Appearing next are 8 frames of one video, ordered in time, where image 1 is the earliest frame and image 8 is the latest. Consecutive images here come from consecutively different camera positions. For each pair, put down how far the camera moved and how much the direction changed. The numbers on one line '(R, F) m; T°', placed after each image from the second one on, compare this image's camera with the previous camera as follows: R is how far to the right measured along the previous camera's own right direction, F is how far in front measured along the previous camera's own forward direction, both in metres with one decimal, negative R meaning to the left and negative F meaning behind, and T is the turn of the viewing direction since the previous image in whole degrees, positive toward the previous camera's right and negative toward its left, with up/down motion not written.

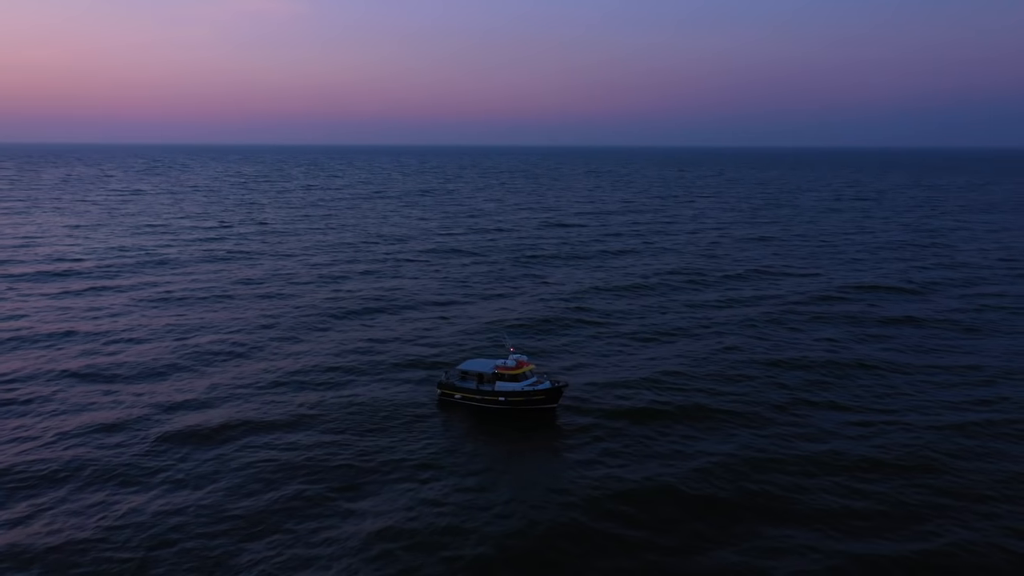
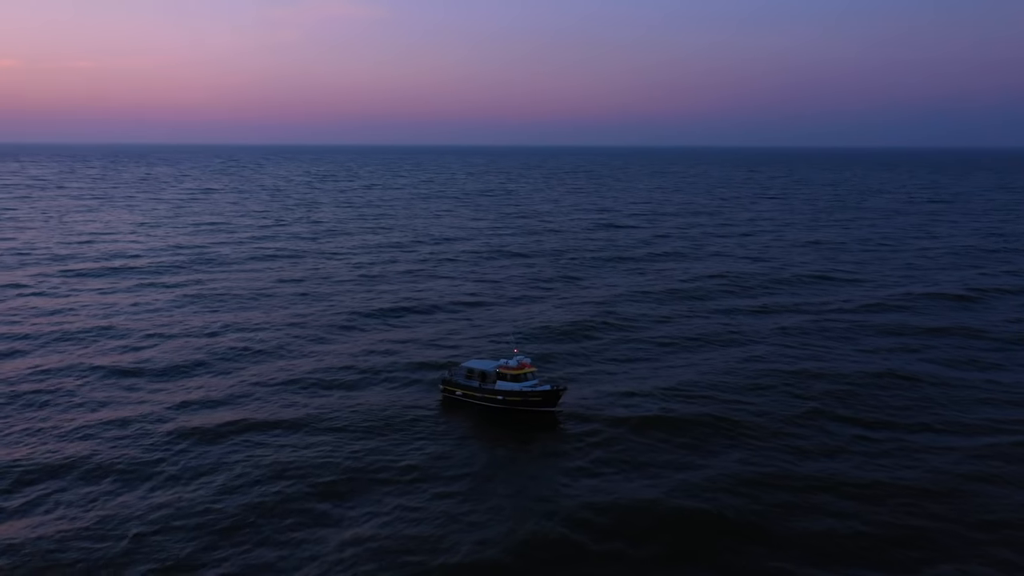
(+2.1, +0.4) m; -5°
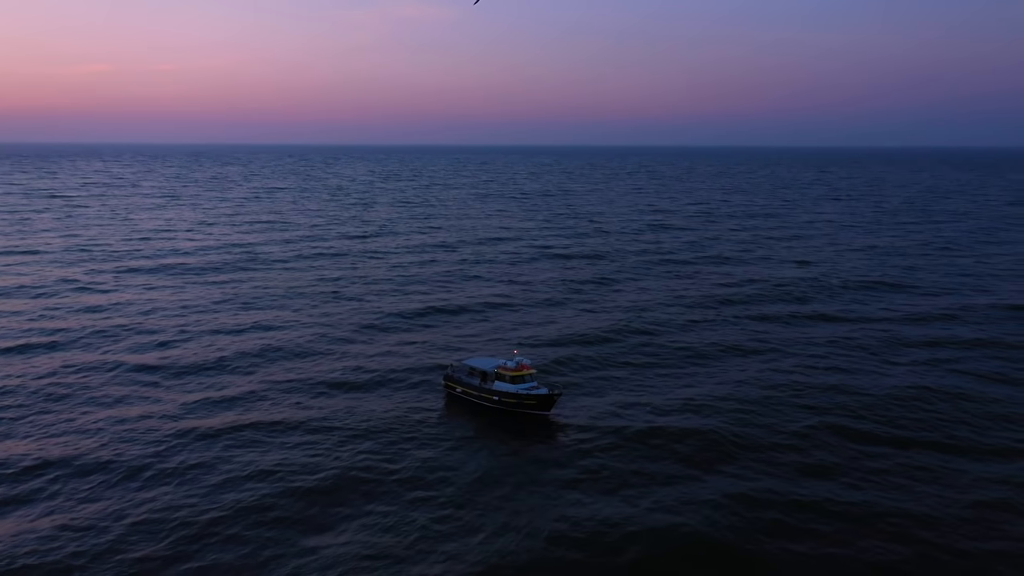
(+2.2, +0.3) m; -5°
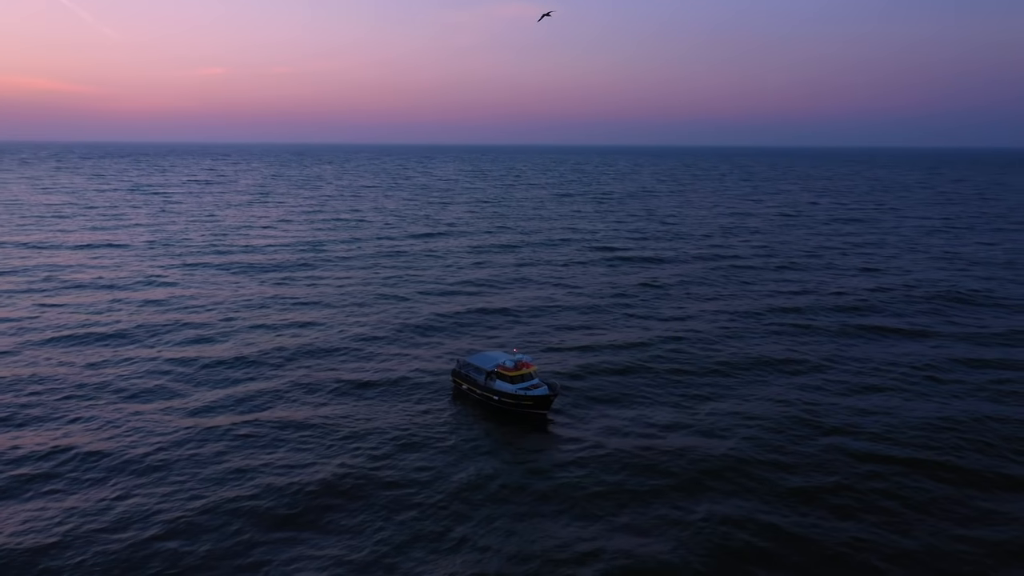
(+3.0, +0.3) m; -7°
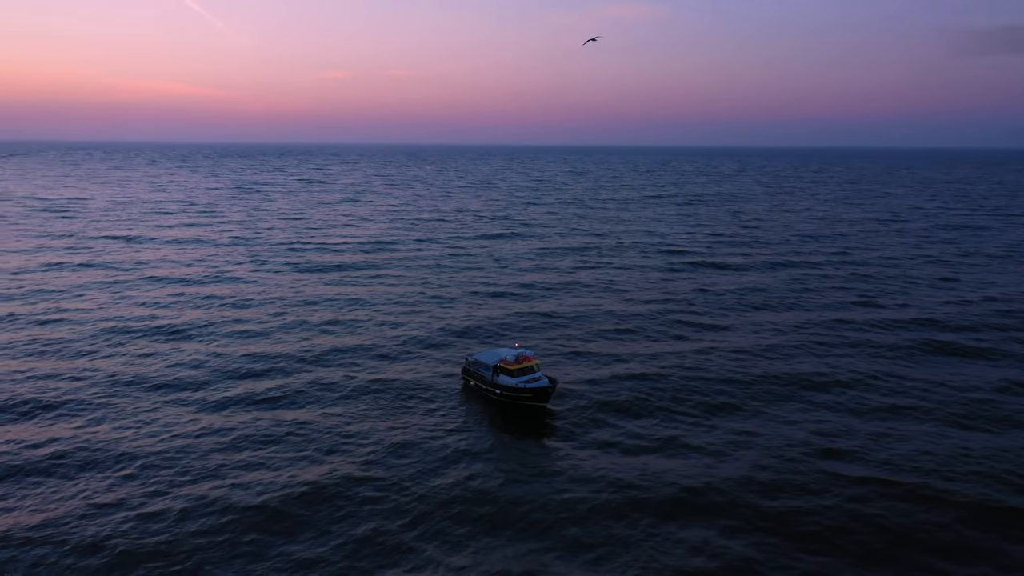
(+3.5, +0.3) m; -7°
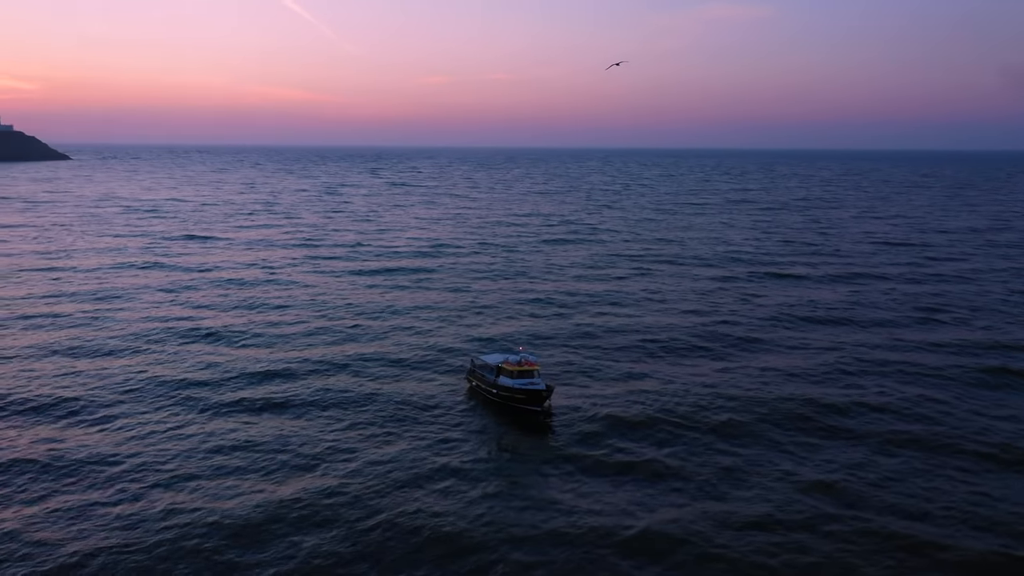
(+3.3, +0.8) m; -7°
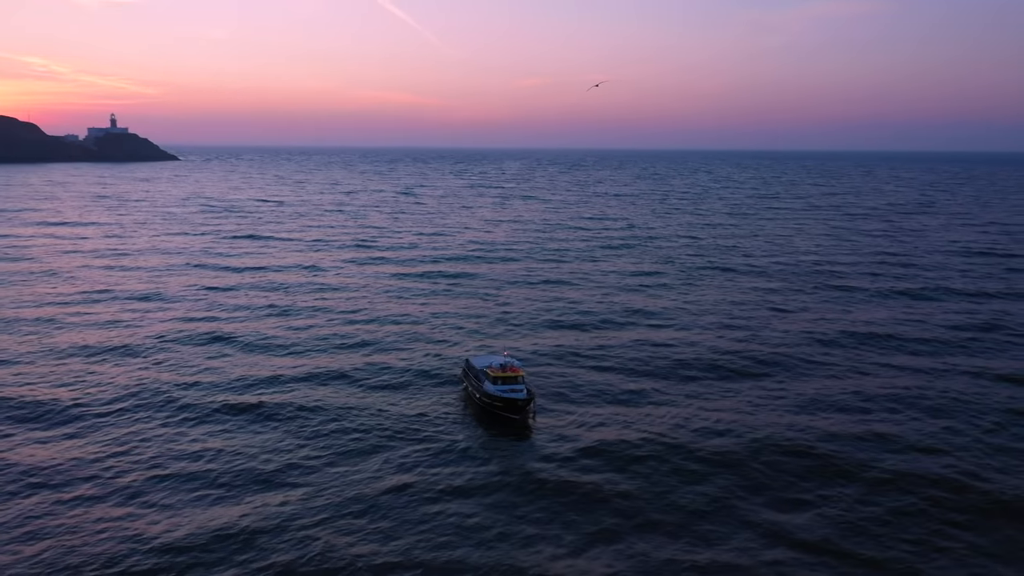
(+3.7, +1.1) m; -6°
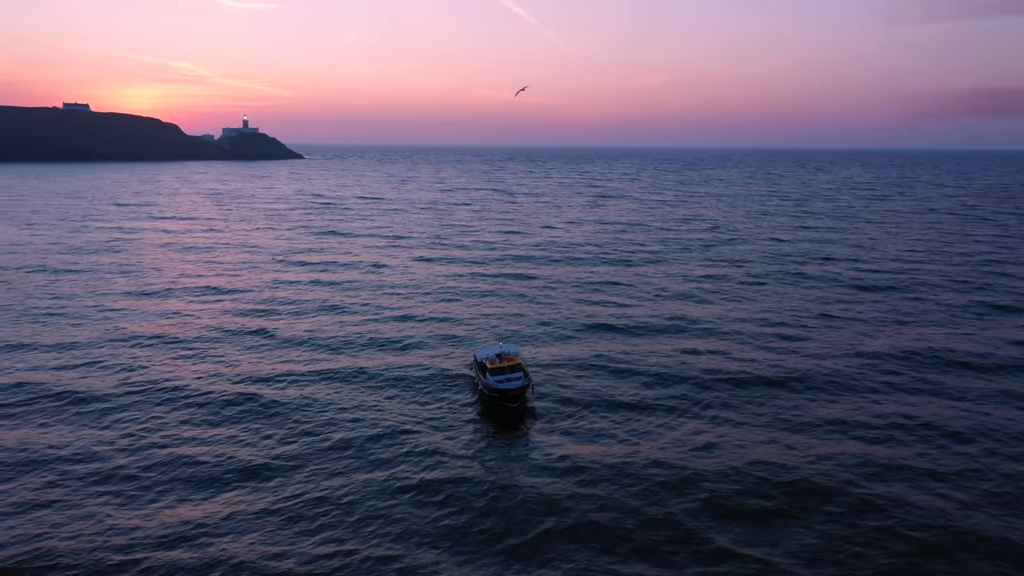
(+4.0, 0.0) m; -8°
